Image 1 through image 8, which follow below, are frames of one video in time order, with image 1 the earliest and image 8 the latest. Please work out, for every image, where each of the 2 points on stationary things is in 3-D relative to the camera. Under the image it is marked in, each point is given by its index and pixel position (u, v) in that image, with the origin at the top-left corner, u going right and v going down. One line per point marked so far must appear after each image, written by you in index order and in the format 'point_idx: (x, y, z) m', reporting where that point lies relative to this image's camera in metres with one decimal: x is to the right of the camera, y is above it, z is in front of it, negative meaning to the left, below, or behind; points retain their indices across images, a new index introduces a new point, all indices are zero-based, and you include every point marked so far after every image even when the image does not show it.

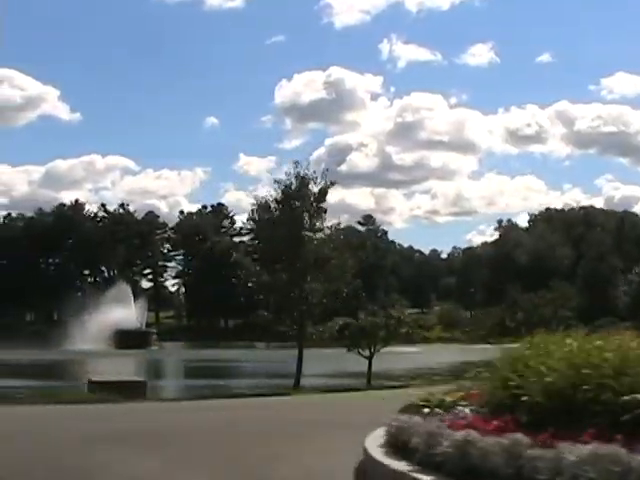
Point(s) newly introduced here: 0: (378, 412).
0: (+0.9, -2.5, +17.7) m
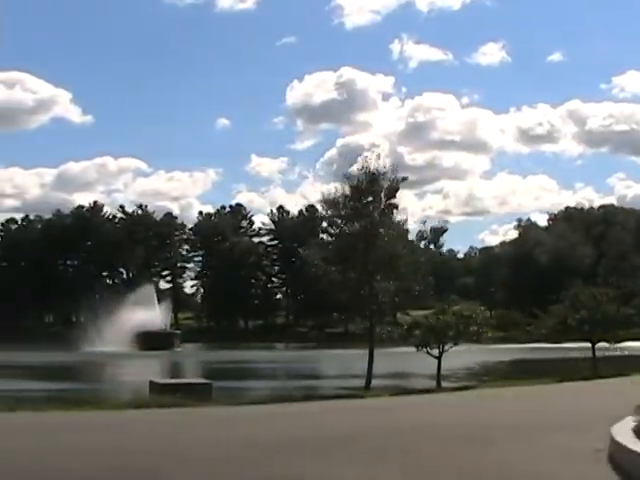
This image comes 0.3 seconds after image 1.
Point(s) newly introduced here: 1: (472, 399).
0: (+1.6, -2.5, +17.3) m
1: (+2.3, -2.4, +18.5) m
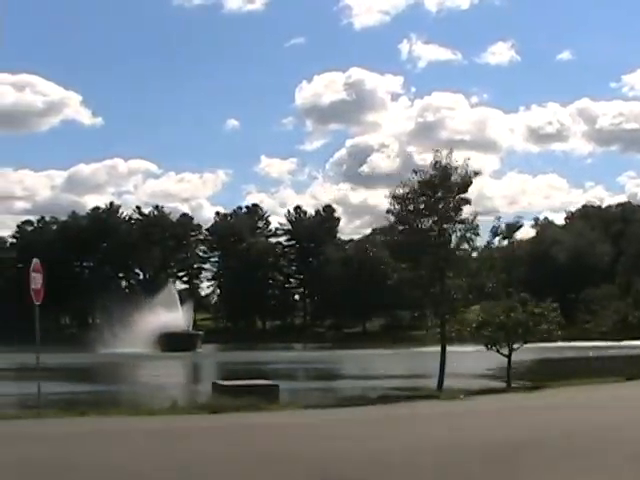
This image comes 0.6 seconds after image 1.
0: (+2.3, -2.4, +17.0) m
1: (+3.0, -2.4, +18.1) m
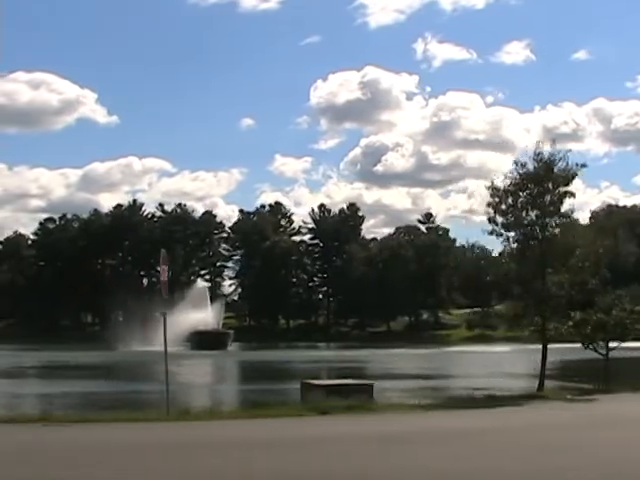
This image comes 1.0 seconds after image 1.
0: (+3.1, -2.4, +16.5) m
1: (+3.9, -2.3, +17.7) m
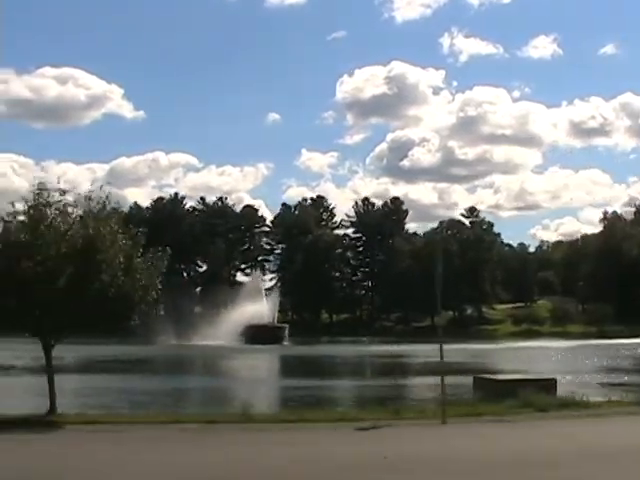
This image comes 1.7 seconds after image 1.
0: (+4.7, -2.2, +15.7) m
1: (+5.4, -2.2, +16.8) m
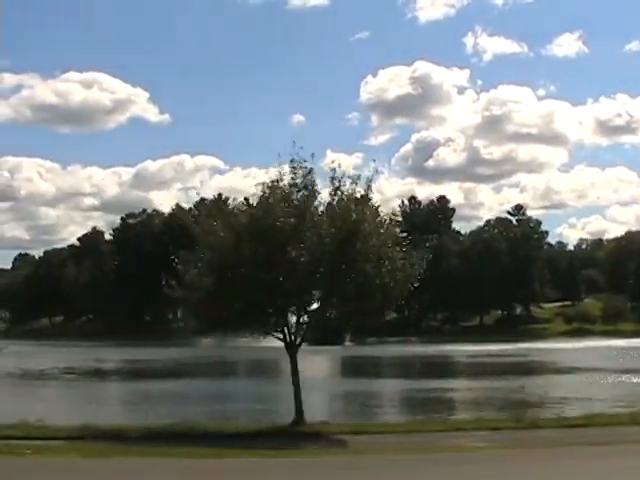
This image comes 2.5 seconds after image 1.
0: (+6.4, -2.1, +14.7) m
1: (+7.2, -2.0, +15.8) m
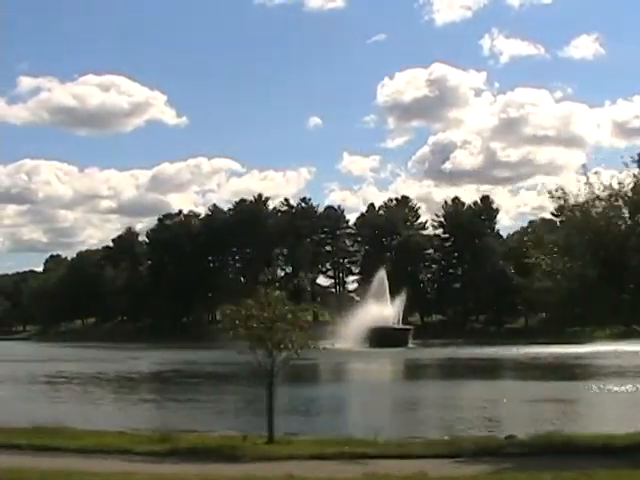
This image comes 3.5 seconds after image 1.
0: (+8.3, -2.0, +13.5) m
1: (+9.1, -2.0, +14.6) m
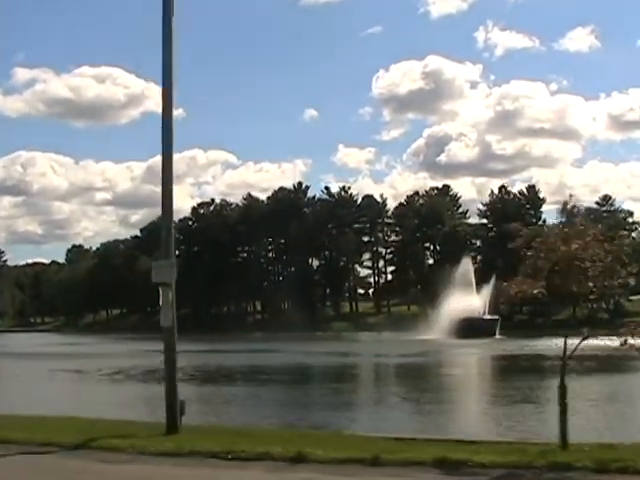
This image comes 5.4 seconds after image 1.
0: (+11.4, -1.8, +11.6) m
1: (+12.2, -1.7, +12.7) m
